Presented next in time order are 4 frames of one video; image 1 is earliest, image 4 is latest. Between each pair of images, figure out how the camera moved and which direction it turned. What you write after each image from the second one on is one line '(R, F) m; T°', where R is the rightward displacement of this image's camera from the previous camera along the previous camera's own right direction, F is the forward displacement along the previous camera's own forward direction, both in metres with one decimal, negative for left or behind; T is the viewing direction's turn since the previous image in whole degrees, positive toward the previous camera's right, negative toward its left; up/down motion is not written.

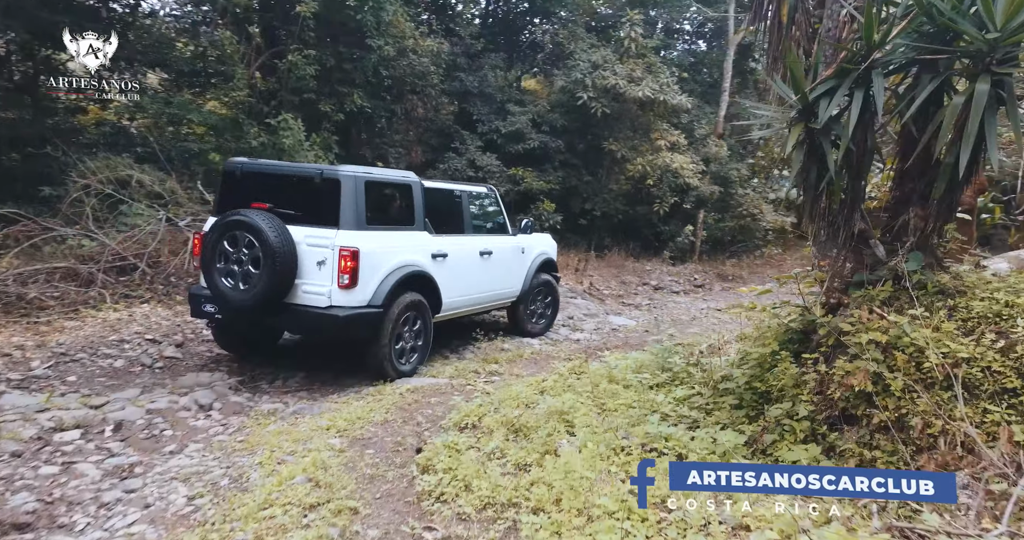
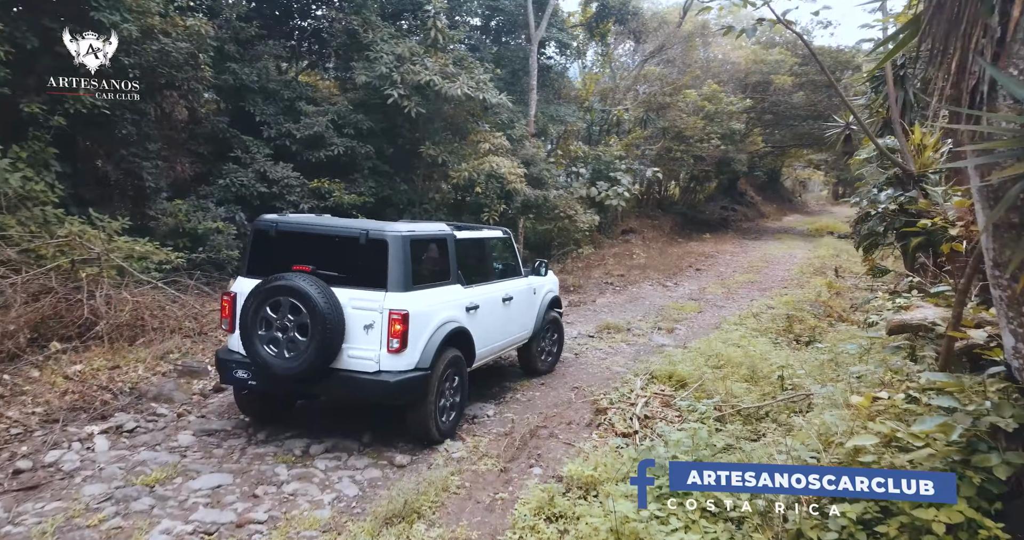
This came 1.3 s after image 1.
(-0.6, +1.6) m; +21°
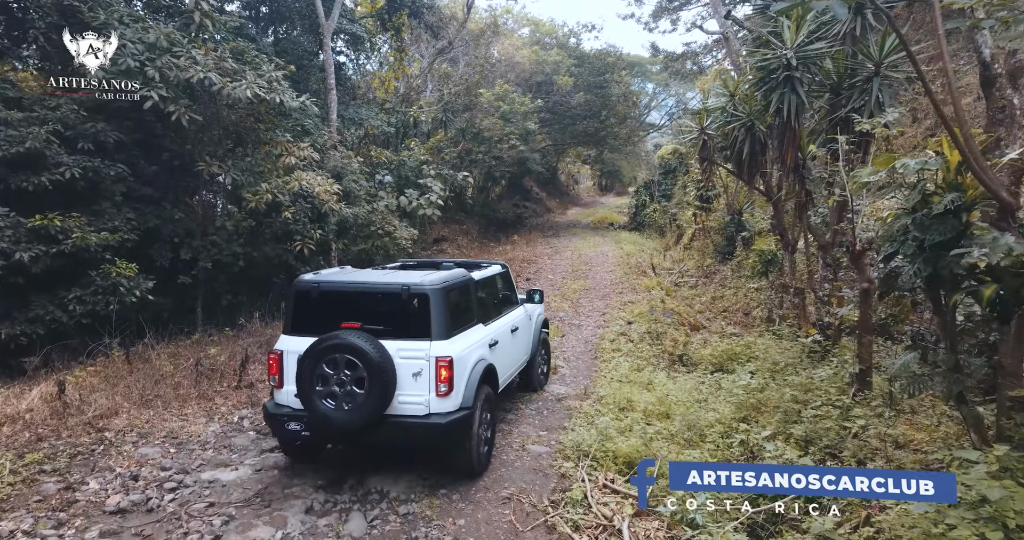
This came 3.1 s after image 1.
(-0.6, +1.6) m; +21°
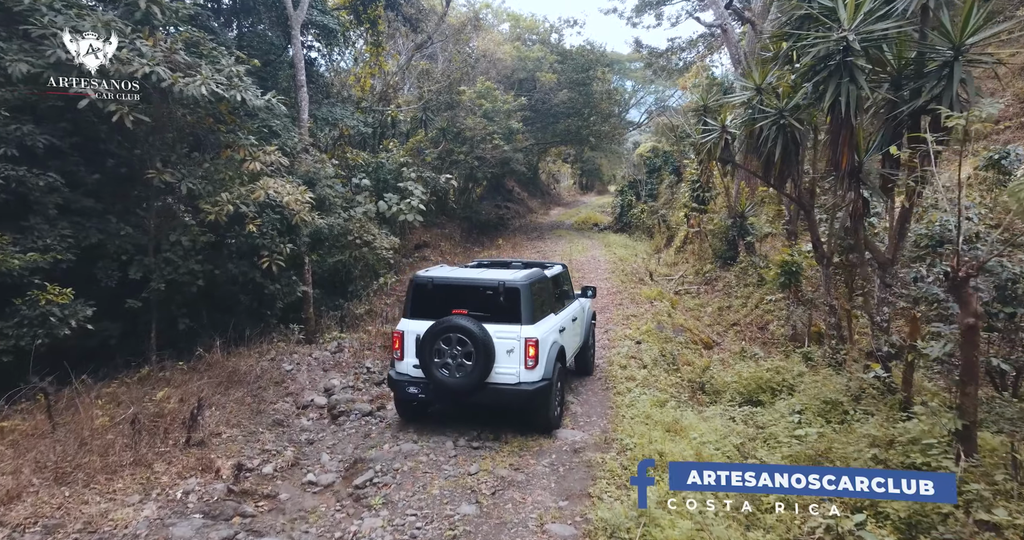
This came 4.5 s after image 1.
(-0.2, +1.0) m; +2°
